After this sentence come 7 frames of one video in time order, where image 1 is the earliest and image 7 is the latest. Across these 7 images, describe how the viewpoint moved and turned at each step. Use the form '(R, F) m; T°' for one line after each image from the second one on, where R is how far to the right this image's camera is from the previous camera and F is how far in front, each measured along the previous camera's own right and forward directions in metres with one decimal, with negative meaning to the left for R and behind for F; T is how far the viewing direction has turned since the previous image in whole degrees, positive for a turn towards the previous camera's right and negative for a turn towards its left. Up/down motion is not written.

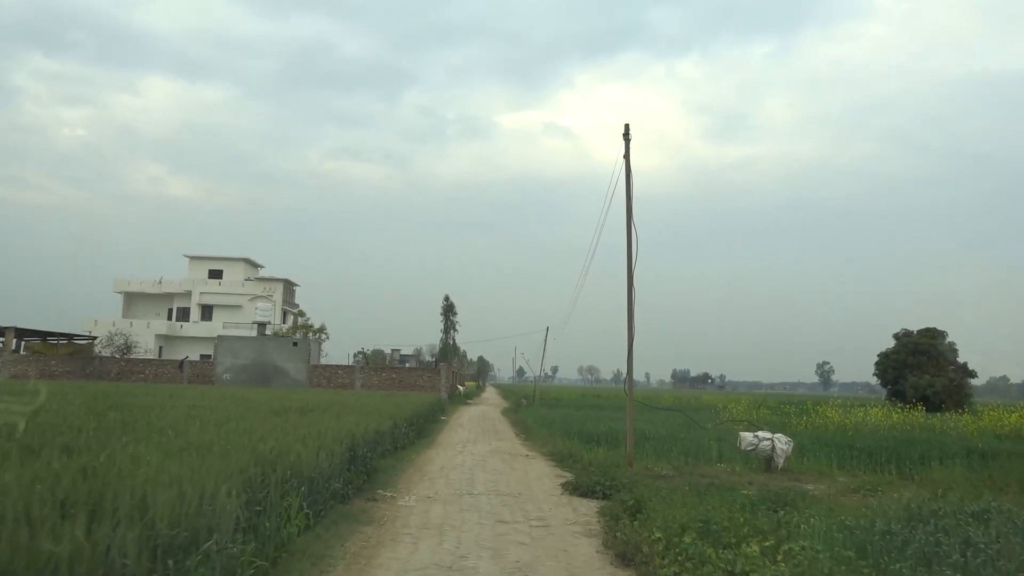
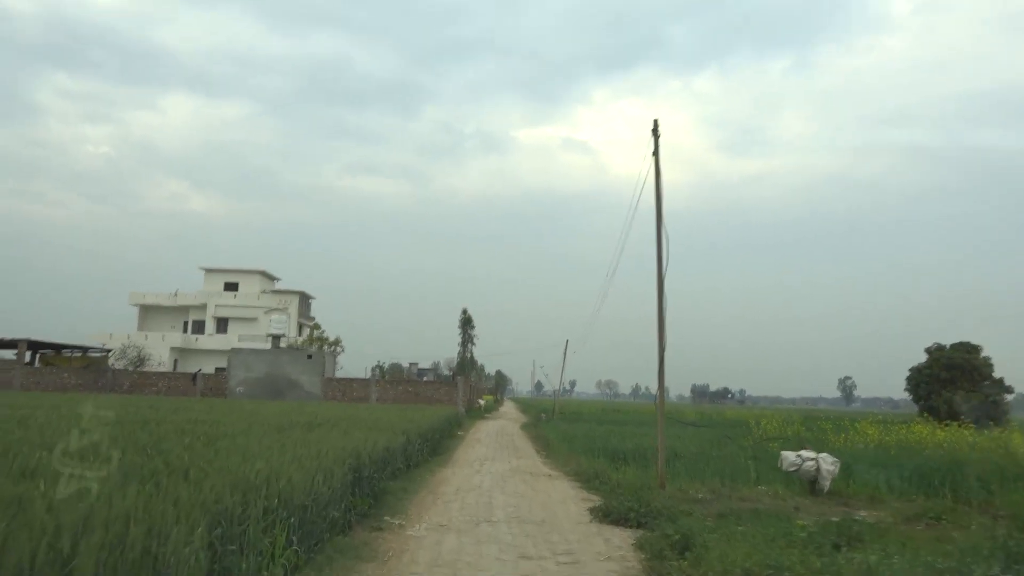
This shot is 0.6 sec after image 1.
(-0.1, +1.0) m; -1°
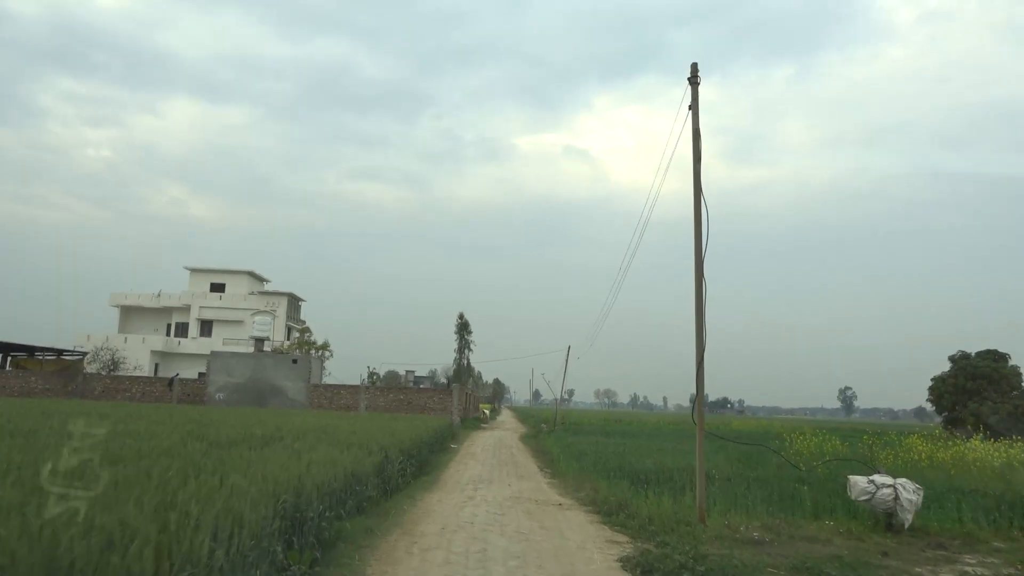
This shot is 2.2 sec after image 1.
(-0.1, +2.6) m; 0°
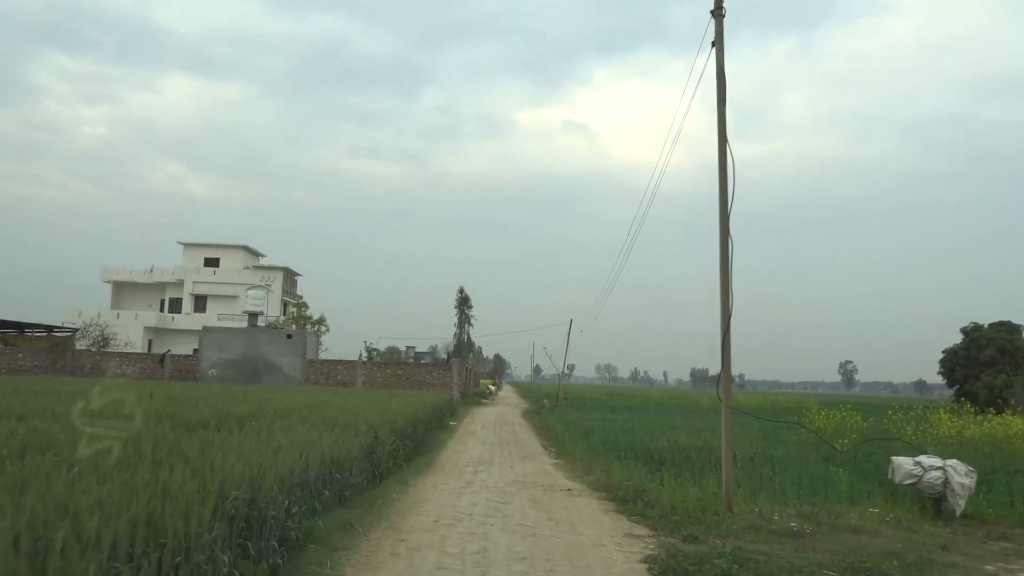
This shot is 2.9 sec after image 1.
(0.0, +1.2) m; 0°
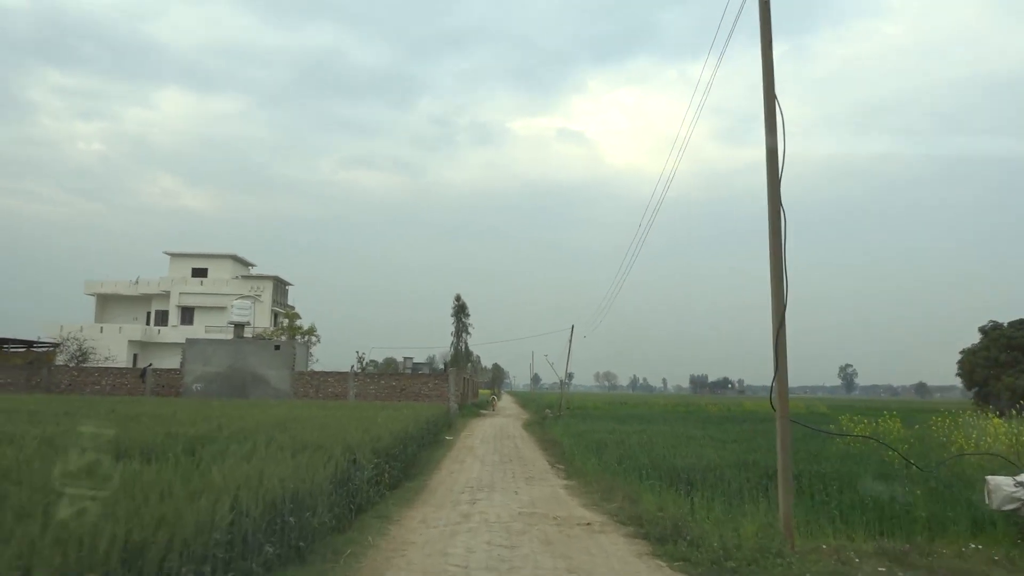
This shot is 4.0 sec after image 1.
(-0.1, +1.8) m; 0°
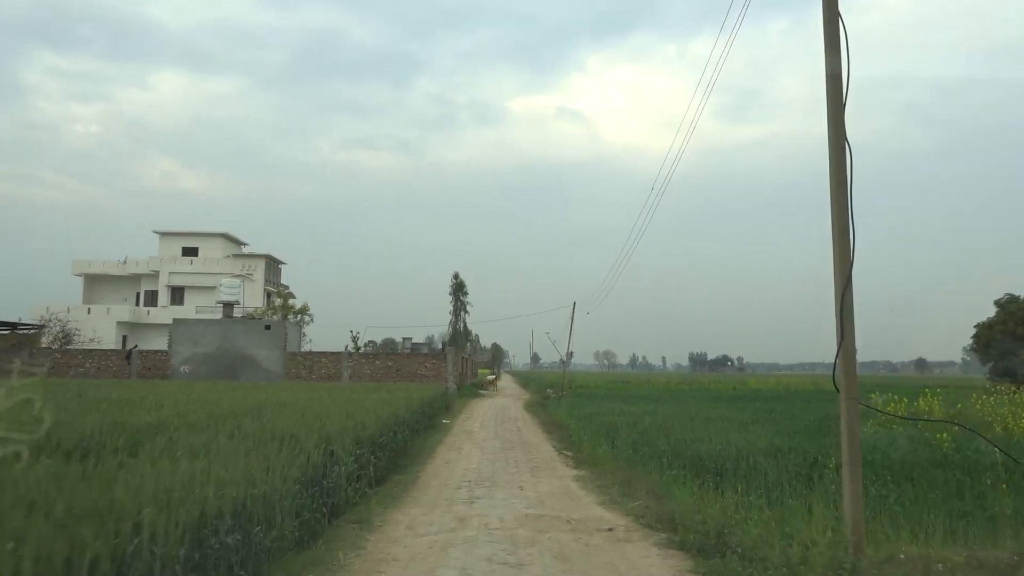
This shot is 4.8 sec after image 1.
(0.0, +1.4) m; 0°
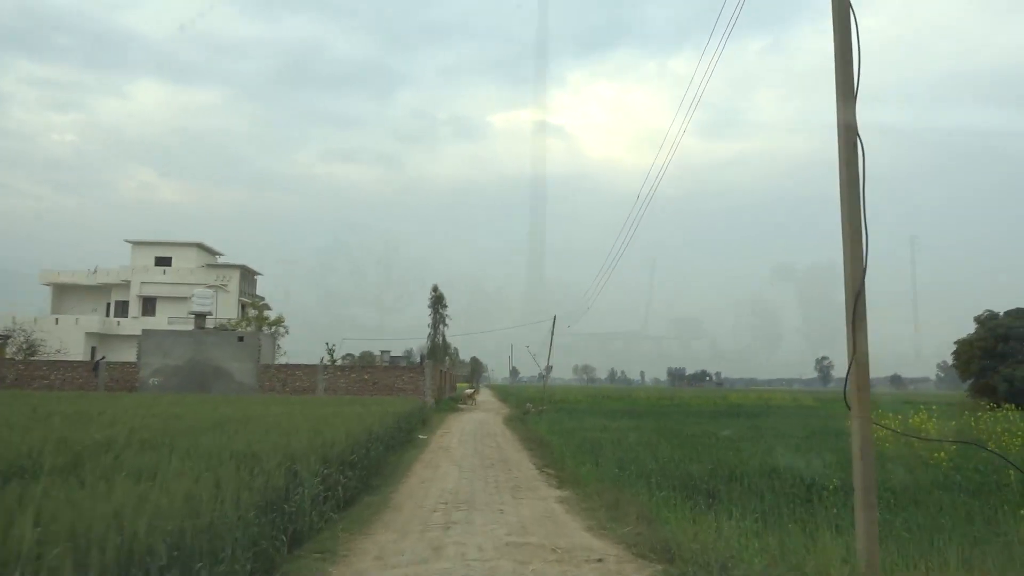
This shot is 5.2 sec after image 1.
(0.0, +0.6) m; +1°
